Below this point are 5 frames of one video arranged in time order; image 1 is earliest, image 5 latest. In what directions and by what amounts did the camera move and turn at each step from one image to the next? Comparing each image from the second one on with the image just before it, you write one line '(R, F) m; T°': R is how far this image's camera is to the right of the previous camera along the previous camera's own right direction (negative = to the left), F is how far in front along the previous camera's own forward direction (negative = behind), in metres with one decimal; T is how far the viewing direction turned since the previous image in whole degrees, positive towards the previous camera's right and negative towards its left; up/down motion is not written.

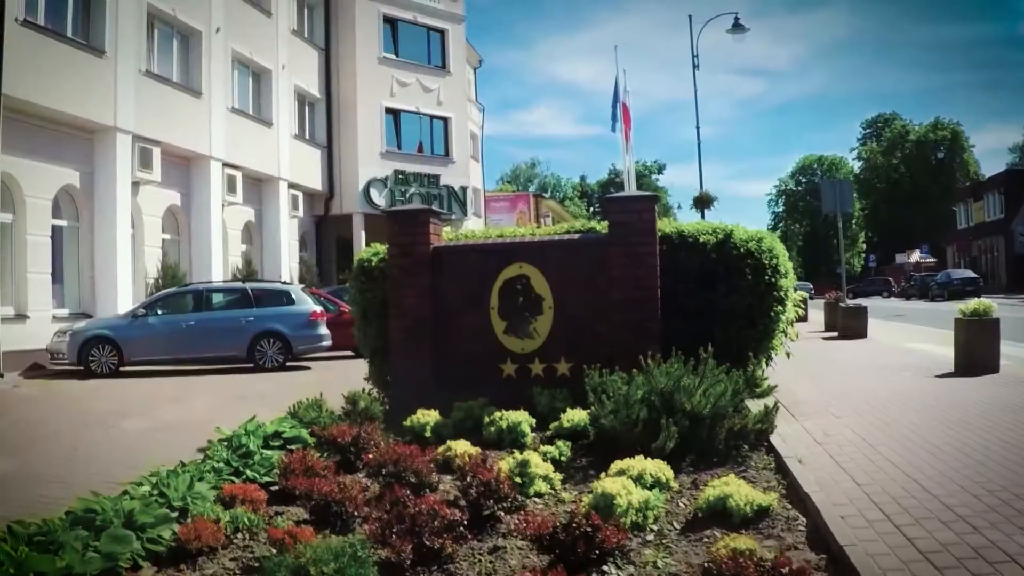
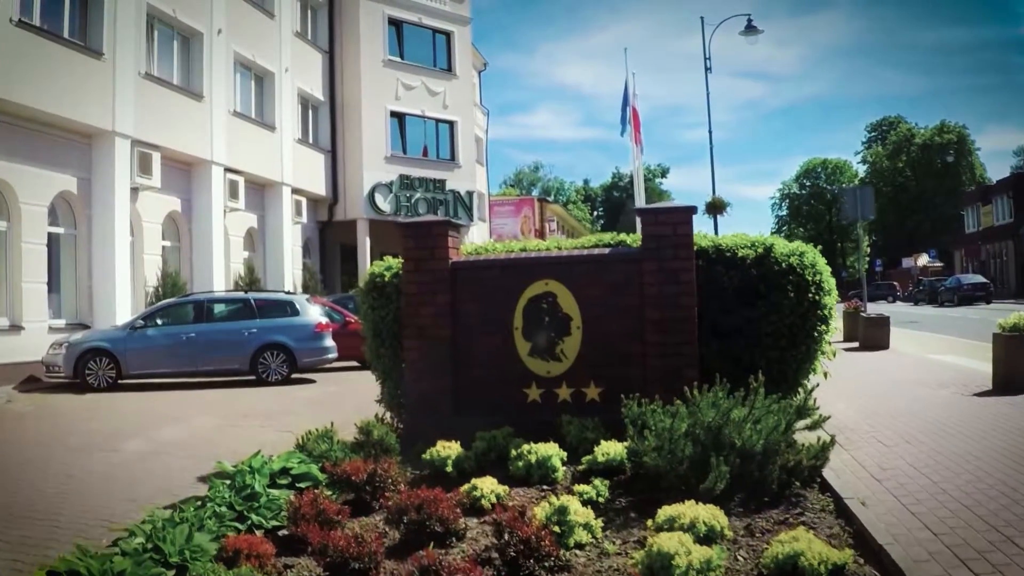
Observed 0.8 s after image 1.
(-0.2, +0.5) m; 0°
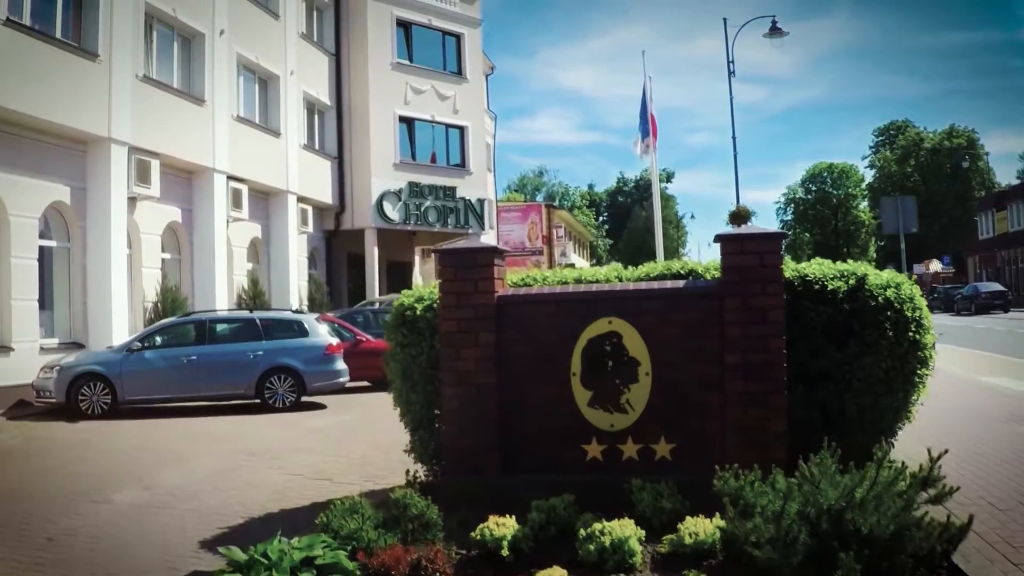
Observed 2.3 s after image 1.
(-0.4, +1.0) m; 0°
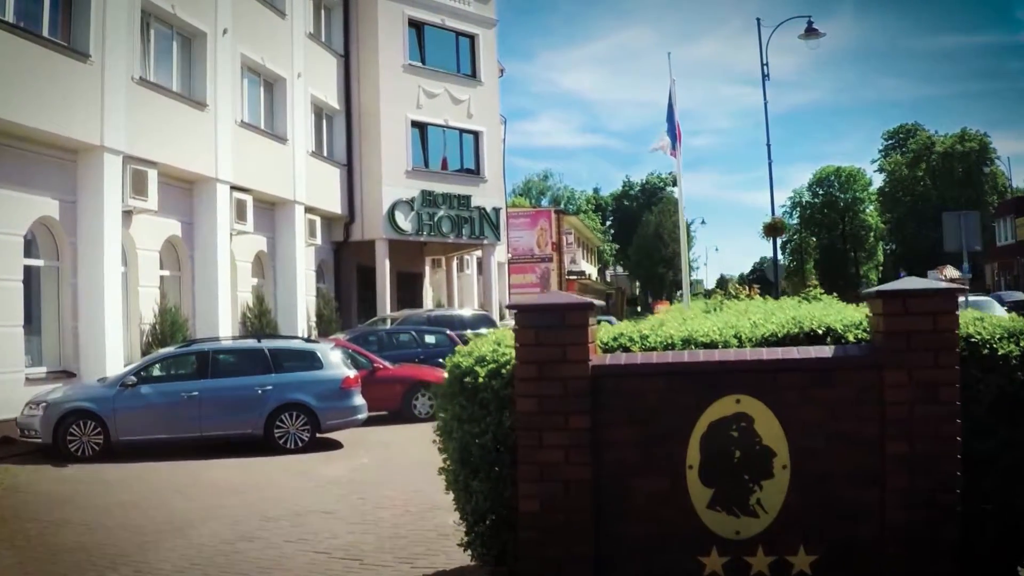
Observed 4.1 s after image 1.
(-0.5, +1.3) m; 0°
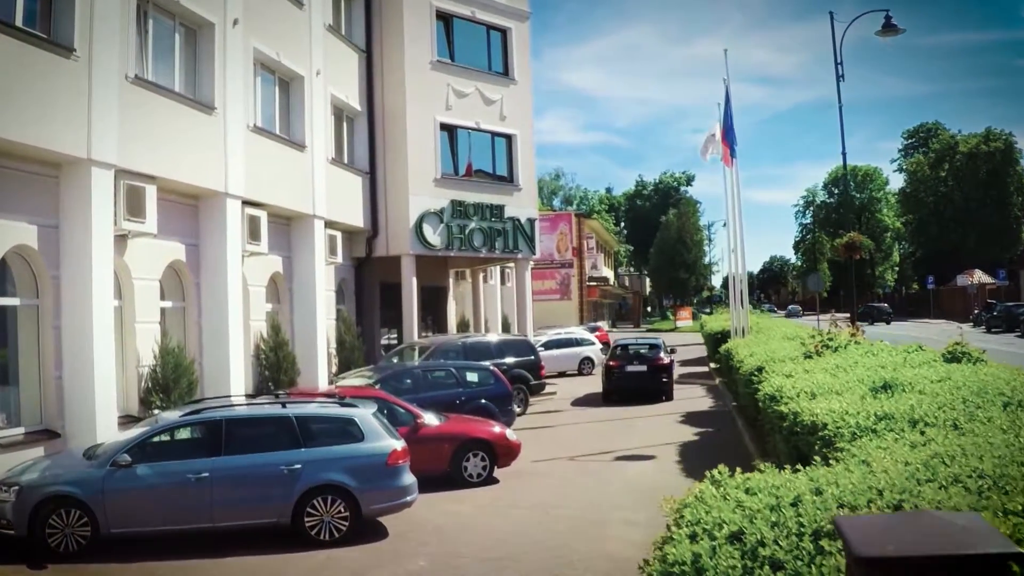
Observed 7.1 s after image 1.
(-0.9, +2.3) m; 0°
